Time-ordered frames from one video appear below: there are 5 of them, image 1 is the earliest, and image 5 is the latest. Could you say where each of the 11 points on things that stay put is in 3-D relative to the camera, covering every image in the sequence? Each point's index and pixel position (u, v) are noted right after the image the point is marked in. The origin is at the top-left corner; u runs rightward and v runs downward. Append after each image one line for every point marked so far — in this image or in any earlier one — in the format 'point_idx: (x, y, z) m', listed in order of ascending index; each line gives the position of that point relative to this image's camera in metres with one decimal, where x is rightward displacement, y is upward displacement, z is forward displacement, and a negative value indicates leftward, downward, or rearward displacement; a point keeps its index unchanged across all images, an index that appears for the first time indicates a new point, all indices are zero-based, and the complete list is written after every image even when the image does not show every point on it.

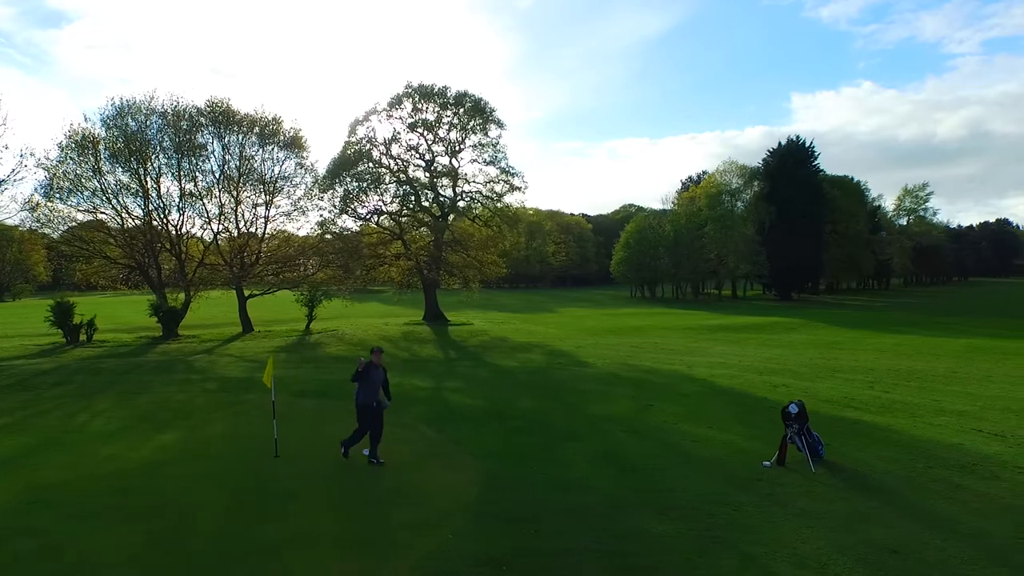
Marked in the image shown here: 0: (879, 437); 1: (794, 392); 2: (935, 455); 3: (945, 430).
0: (+7.1, -2.9, +12.4) m
1: (+7.8, -2.9, +17.9) m
2: (+7.2, -2.8, +11.0) m
3: (+8.7, -2.8, +12.9) m
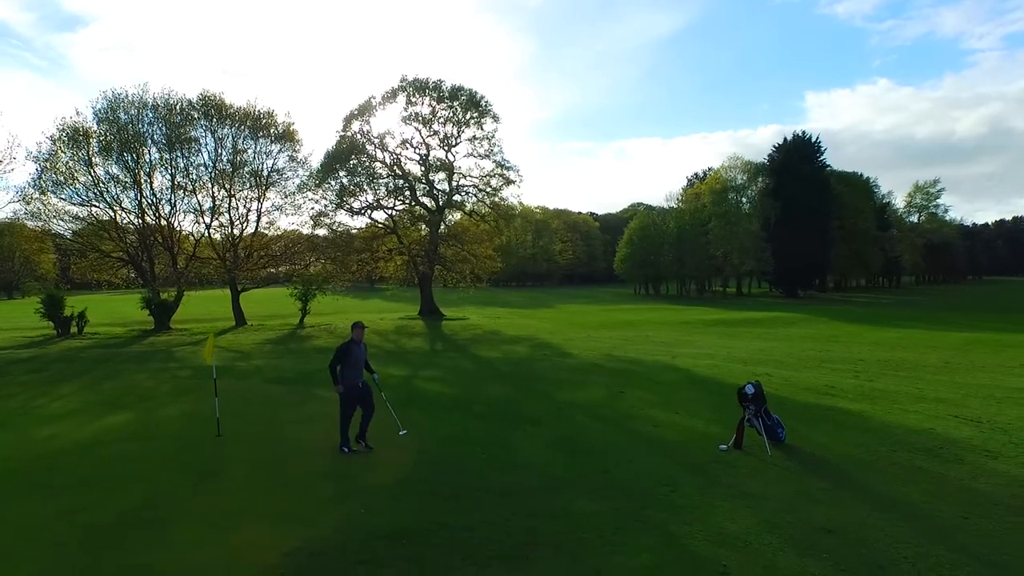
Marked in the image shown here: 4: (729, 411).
0: (+6.2, -2.5, +12.0) m
1: (+7.1, -2.5, +17.4) m
2: (+6.3, -2.5, +10.6) m
3: (+7.9, -2.5, +12.4) m
4: (+4.4, -2.5, +13.3) m
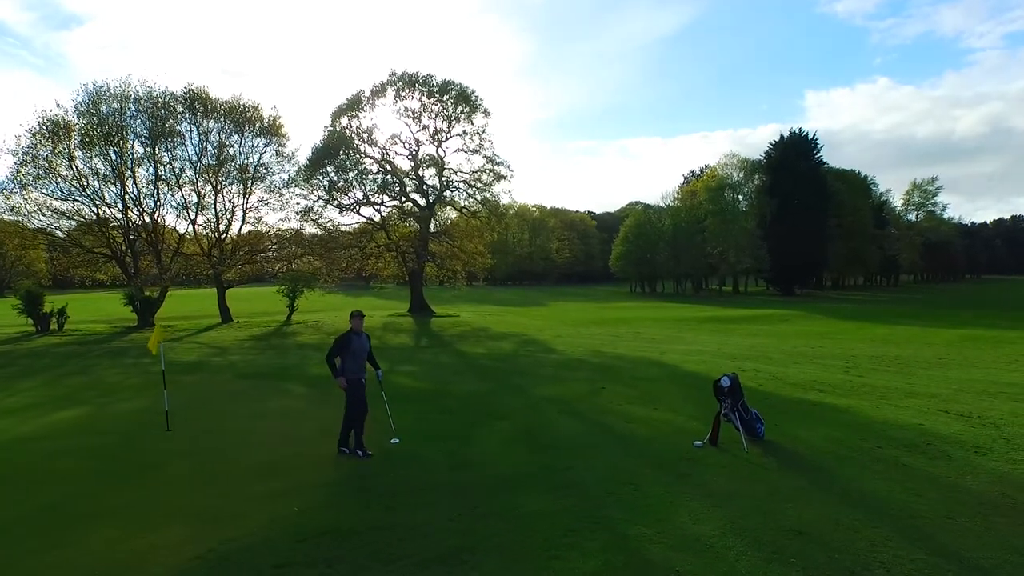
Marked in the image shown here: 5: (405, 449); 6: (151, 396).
0: (+5.7, -2.3, +11.4) m
1: (+6.5, -2.3, +16.8) m
2: (+5.8, -2.3, +10.0) m
3: (+7.3, -2.3, +11.9) m
4: (+3.9, -2.4, +12.7) m
5: (-1.6, -2.4, +9.5) m
6: (-7.9, -2.4, +14.1) m
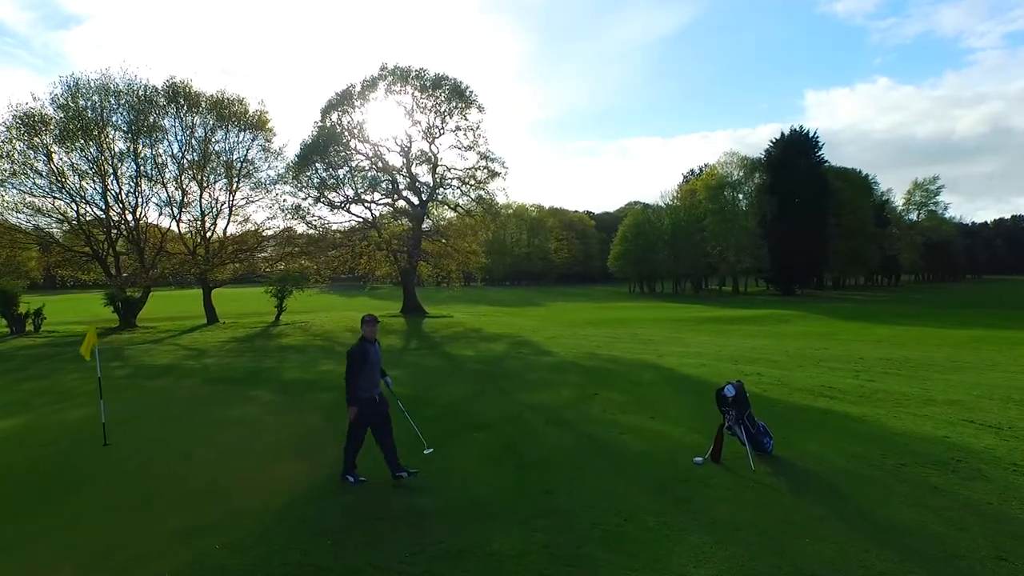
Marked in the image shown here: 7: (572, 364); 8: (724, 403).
0: (+5.4, -2.3, +10.4) m
1: (+6.2, -2.3, +15.8) m
2: (+5.5, -2.2, +9.0) m
3: (+7.0, -2.2, +10.8) m
4: (+3.6, -2.3, +11.7) m
5: (-1.8, -2.3, +8.4) m
6: (-8.2, -2.3, +13.1) m
7: (+1.8, -2.3, +19.2) m
8: (+2.8, -1.5, +8.5) m
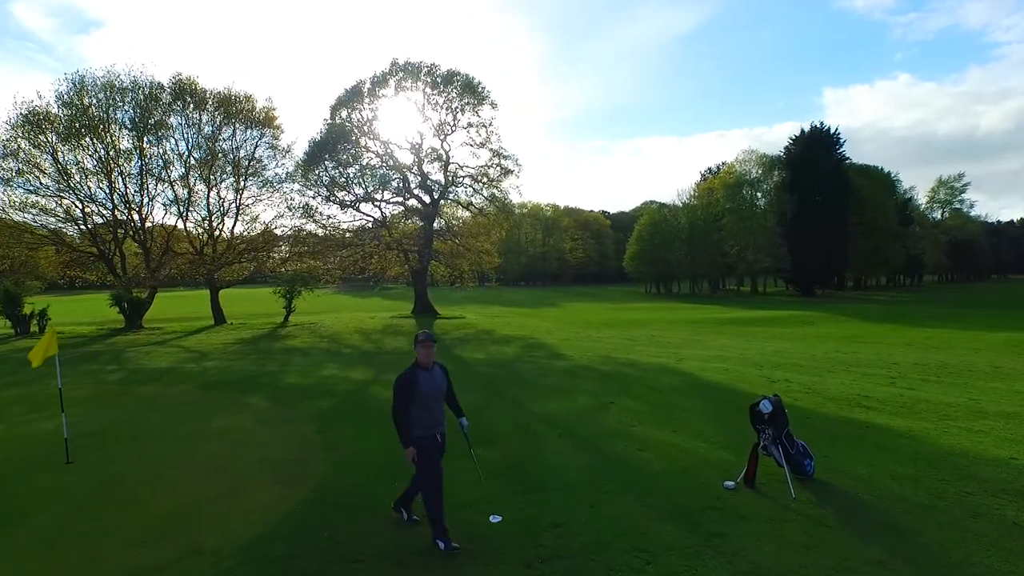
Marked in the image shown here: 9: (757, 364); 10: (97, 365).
0: (+5.5, -2.3, +9.3) m
1: (+6.4, -2.3, +14.7) m
2: (+5.6, -2.2, +7.9) m
3: (+7.1, -2.2, +9.7) m
4: (+3.7, -2.3, +10.6) m
5: (-1.8, -2.3, +7.5) m
6: (-8.0, -2.3, +12.3) m
7: (+2.1, -2.3, +18.2) m
8: (+2.8, -1.5, +7.4) m
9: (+7.2, -2.2, +19.0) m
10: (-12.1, -2.3, +18.8) m
